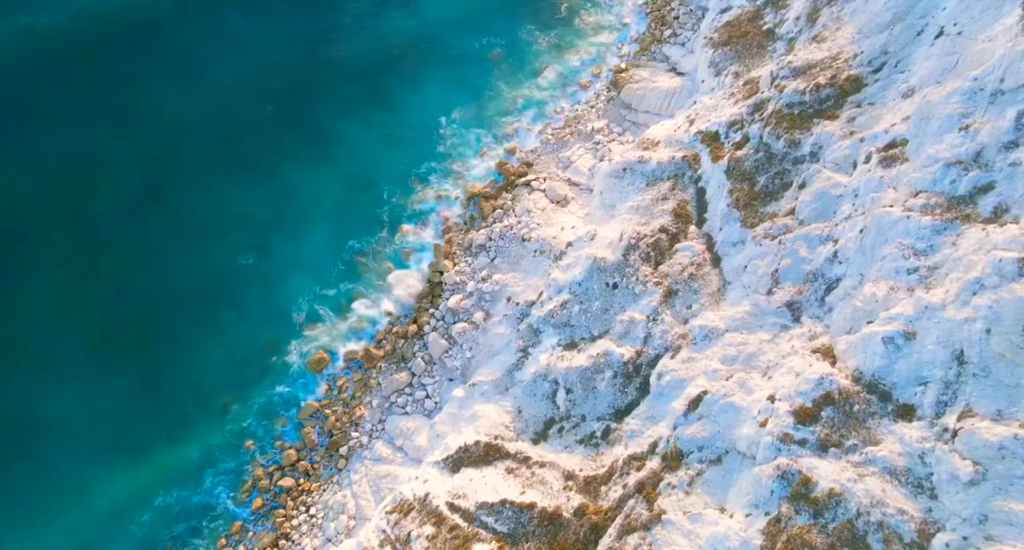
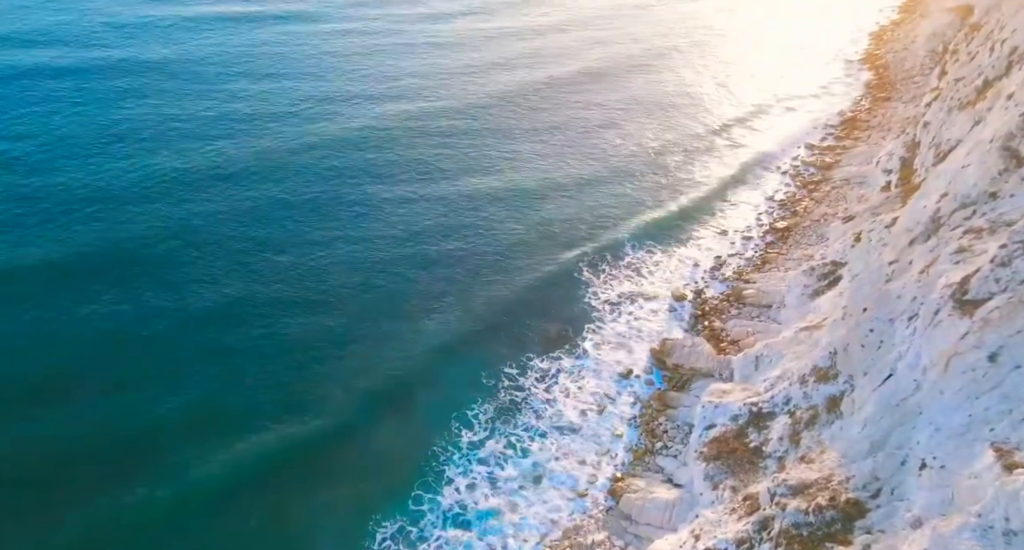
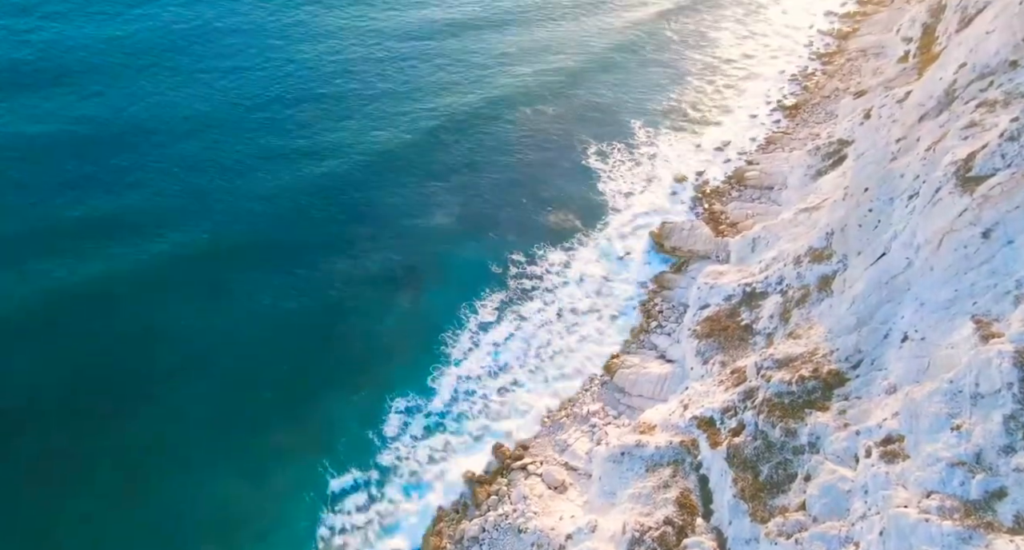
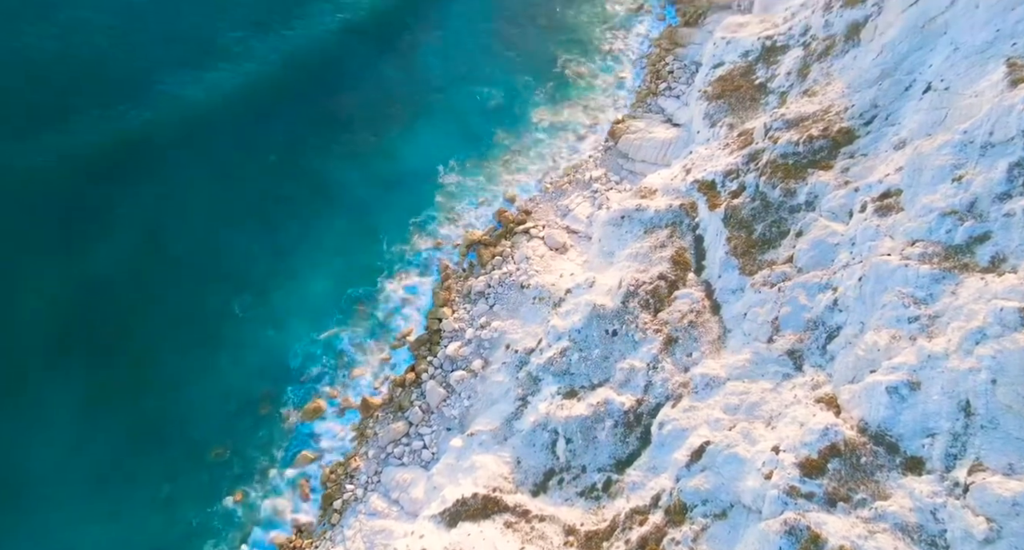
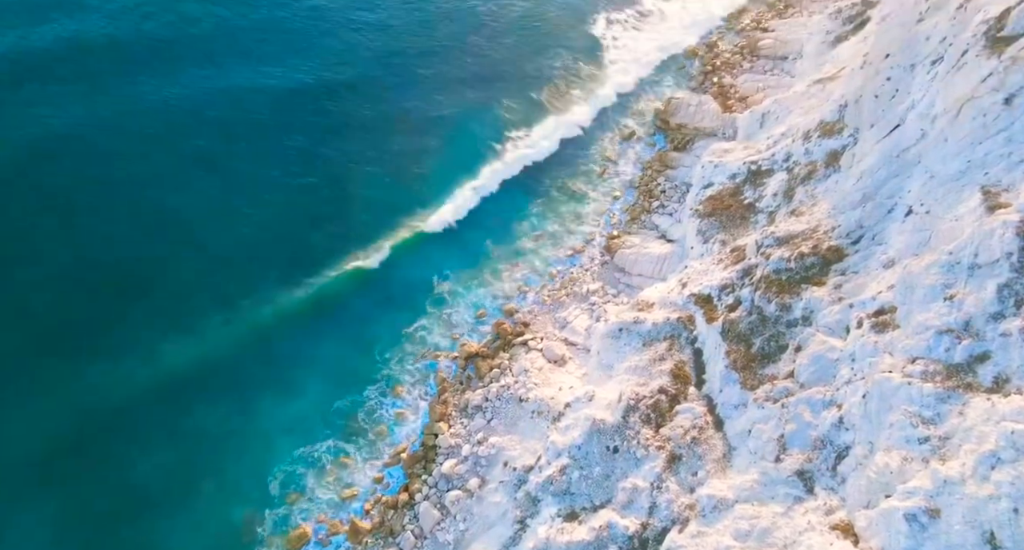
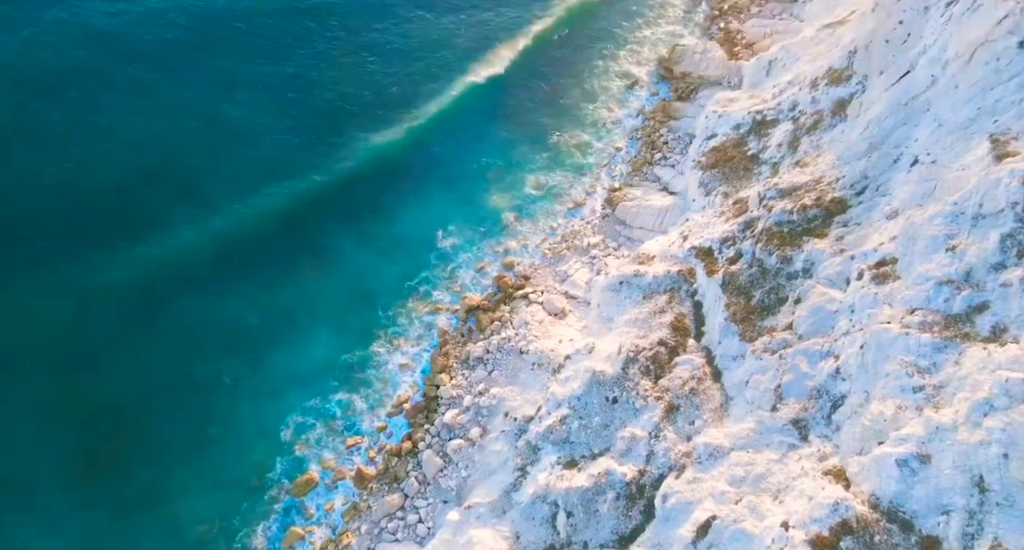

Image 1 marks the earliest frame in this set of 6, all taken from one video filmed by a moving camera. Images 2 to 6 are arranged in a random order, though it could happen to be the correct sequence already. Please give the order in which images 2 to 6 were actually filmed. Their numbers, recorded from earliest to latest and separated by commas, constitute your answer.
4, 6, 5, 3, 2
